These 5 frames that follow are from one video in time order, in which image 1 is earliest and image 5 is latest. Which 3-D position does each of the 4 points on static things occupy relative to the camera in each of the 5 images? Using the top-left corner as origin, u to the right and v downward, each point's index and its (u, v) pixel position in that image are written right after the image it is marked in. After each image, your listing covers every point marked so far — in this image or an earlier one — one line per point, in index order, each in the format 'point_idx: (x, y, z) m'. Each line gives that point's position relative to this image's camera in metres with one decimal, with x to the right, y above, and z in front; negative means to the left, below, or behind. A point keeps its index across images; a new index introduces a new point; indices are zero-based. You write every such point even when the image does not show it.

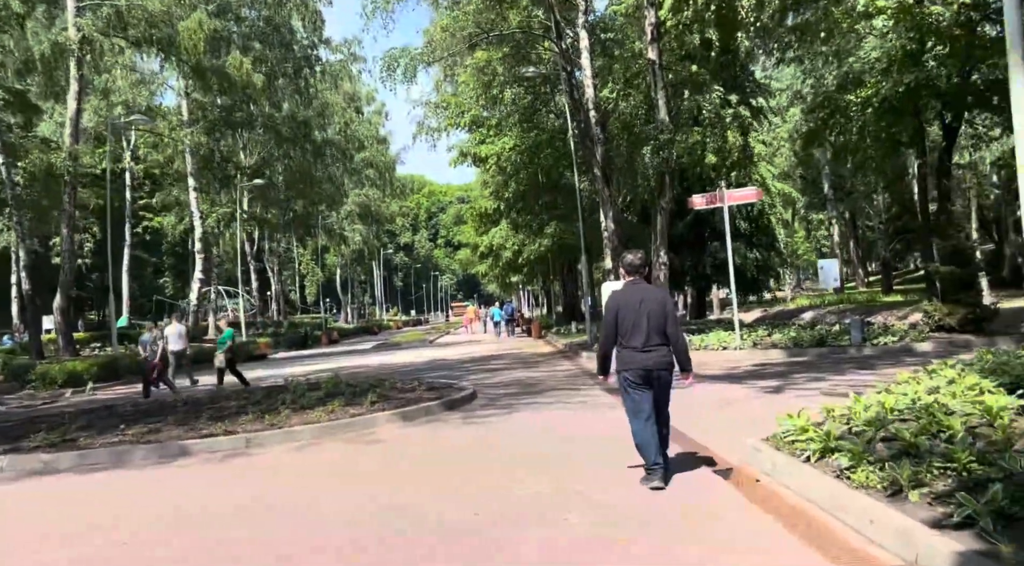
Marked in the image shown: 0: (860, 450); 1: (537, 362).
0: (+2.3, -1.1, +5.2) m
1: (+0.6, -1.9, +19.3) m
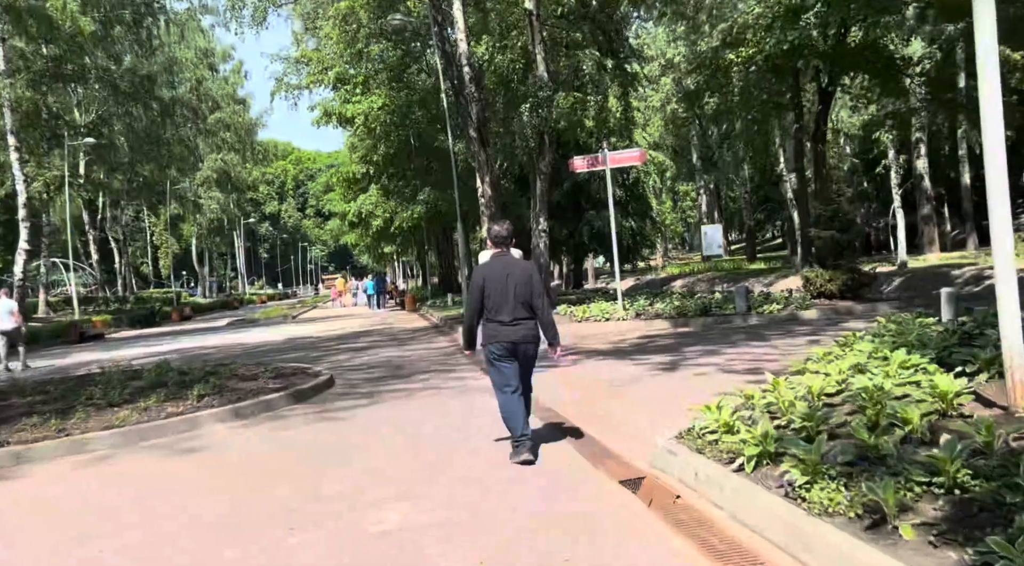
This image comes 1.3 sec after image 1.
0: (+1.5, -0.9, +4.0) m
1: (-2.3, -1.2, +17.6) m
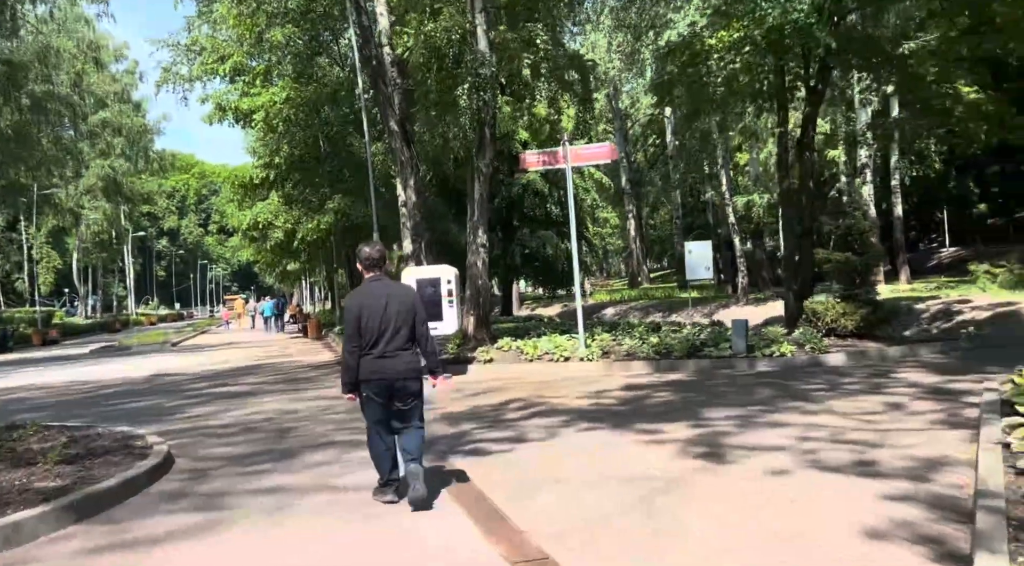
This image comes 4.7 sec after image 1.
0: (+1.7, -1.0, +0.4) m
1: (-3.6, -1.6, +13.6) m
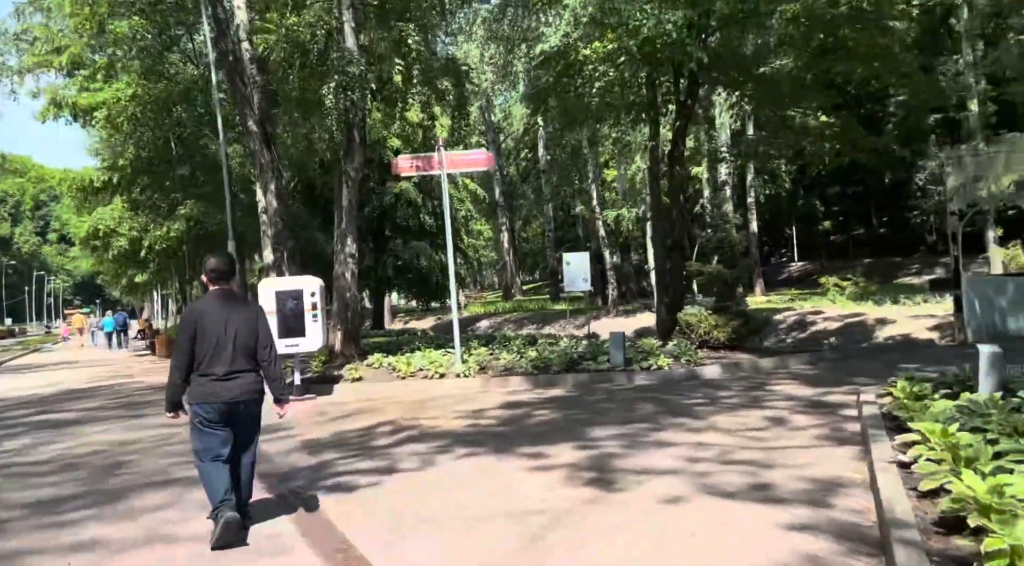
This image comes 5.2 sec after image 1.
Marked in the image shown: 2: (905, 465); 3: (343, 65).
0: (+1.7, -1.0, +0.1) m
1: (-5.6, -1.8, +12.2) m
2: (+2.4, -1.1, +5.0) m
3: (-3.0, +3.7, +13.9) m
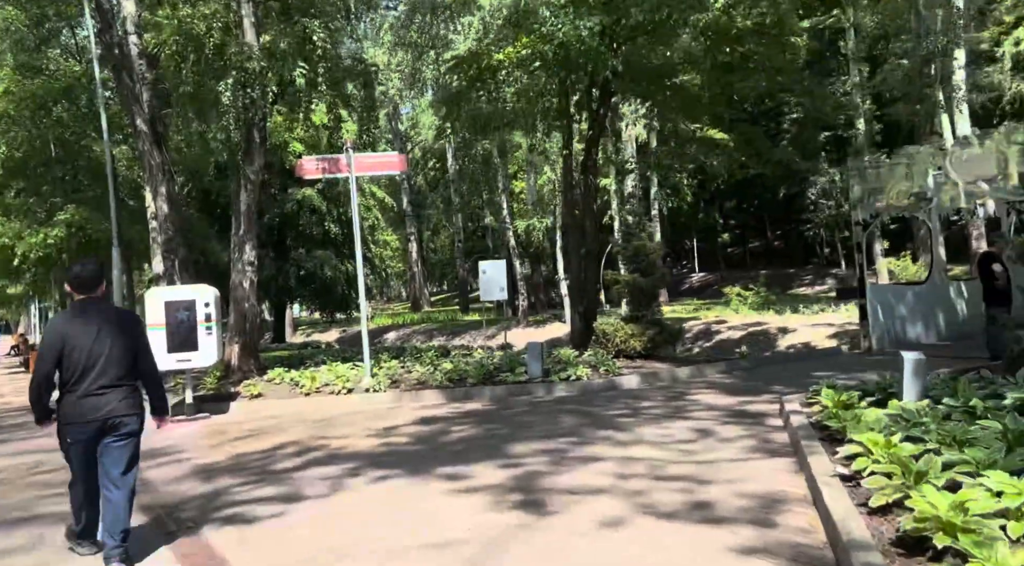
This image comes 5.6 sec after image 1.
0: (+1.9, -0.9, -0.2) m
1: (-6.8, -2.0, +11.0) m
2: (+2.0, -1.2, +4.8) m
3: (-4.4, +3.6, +13.1) m
